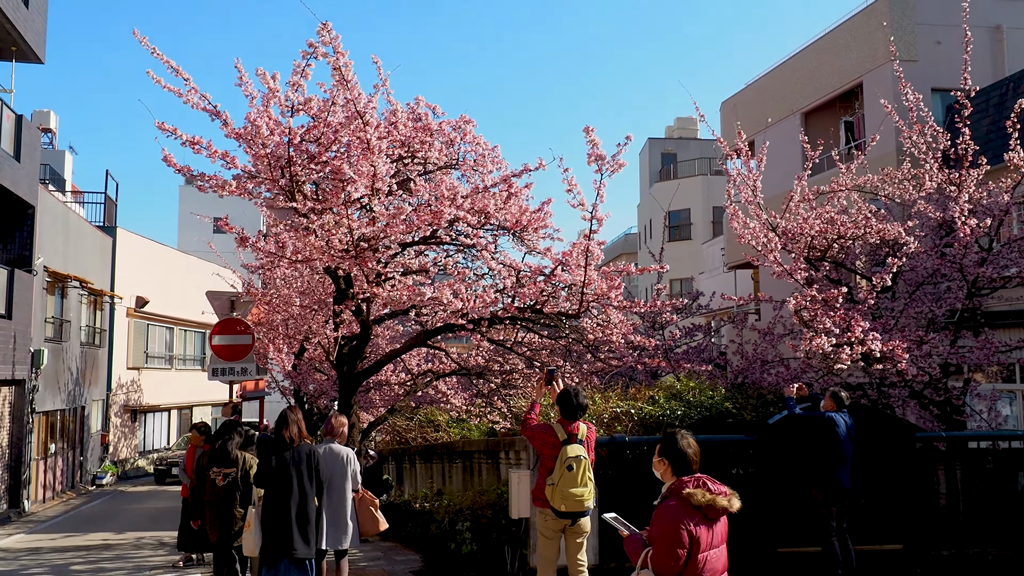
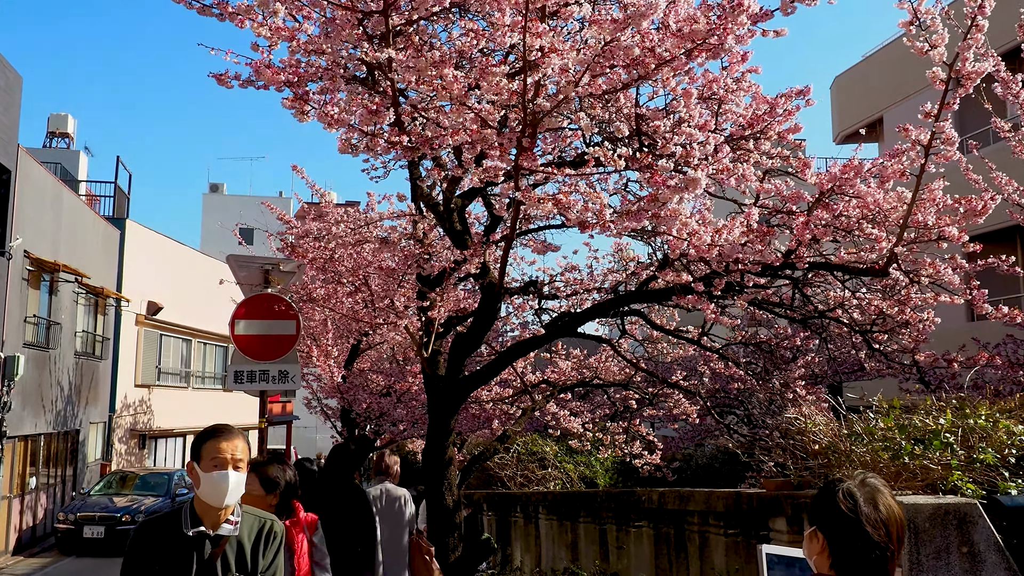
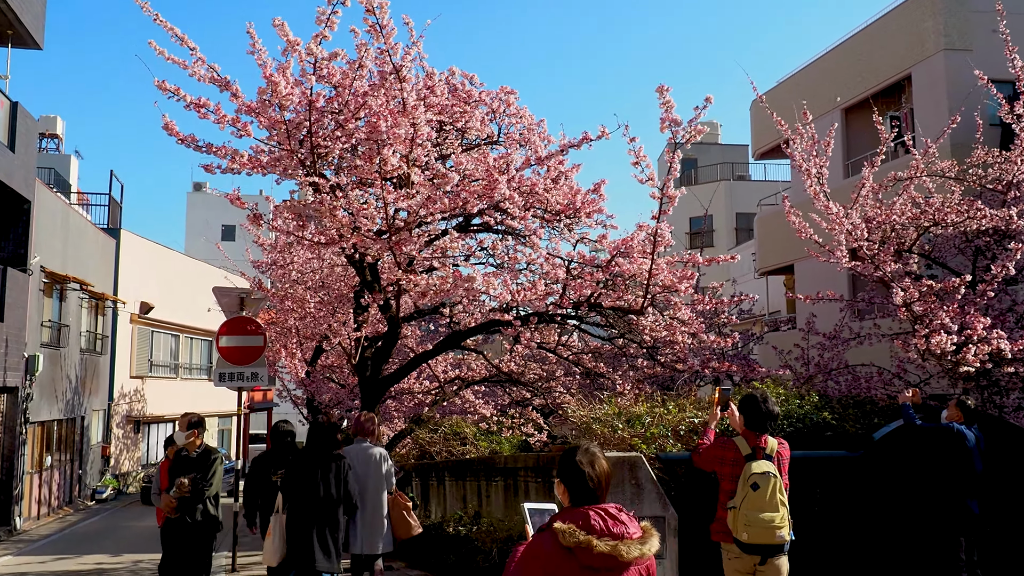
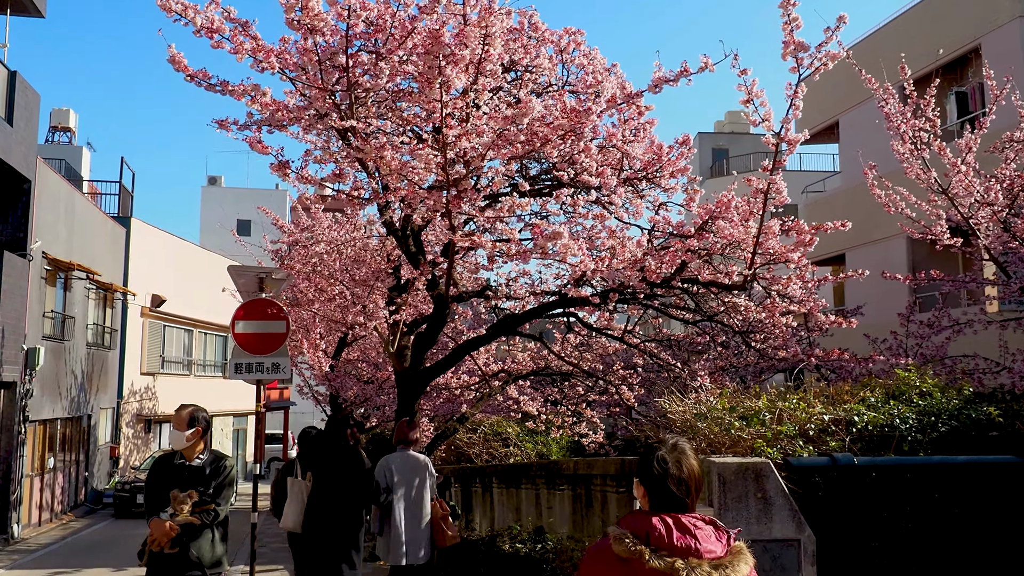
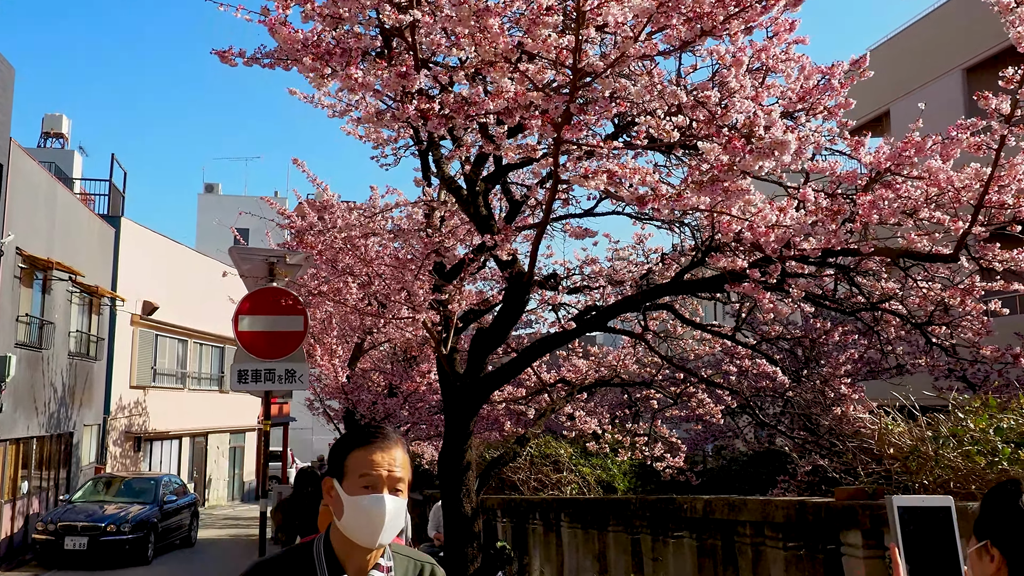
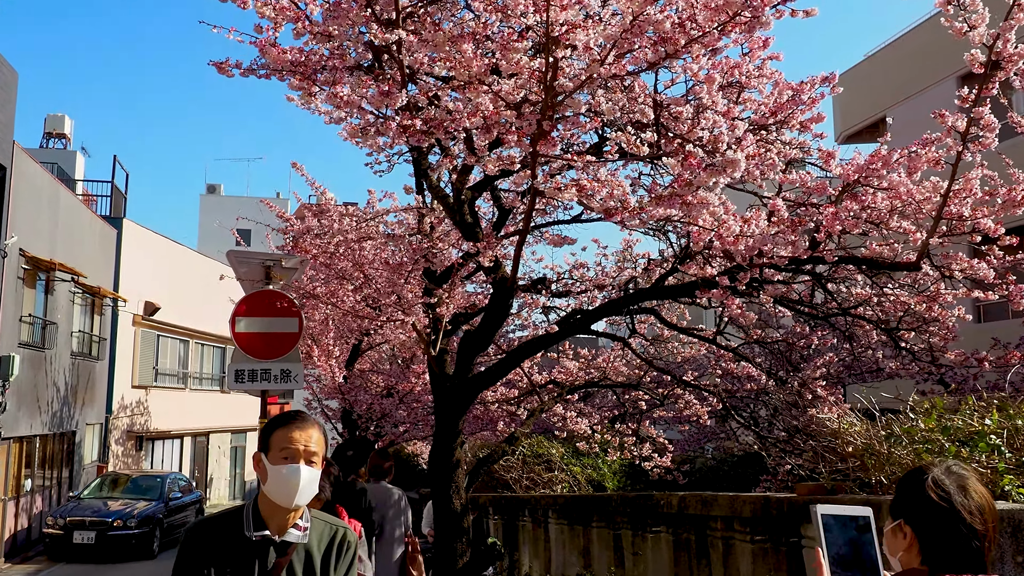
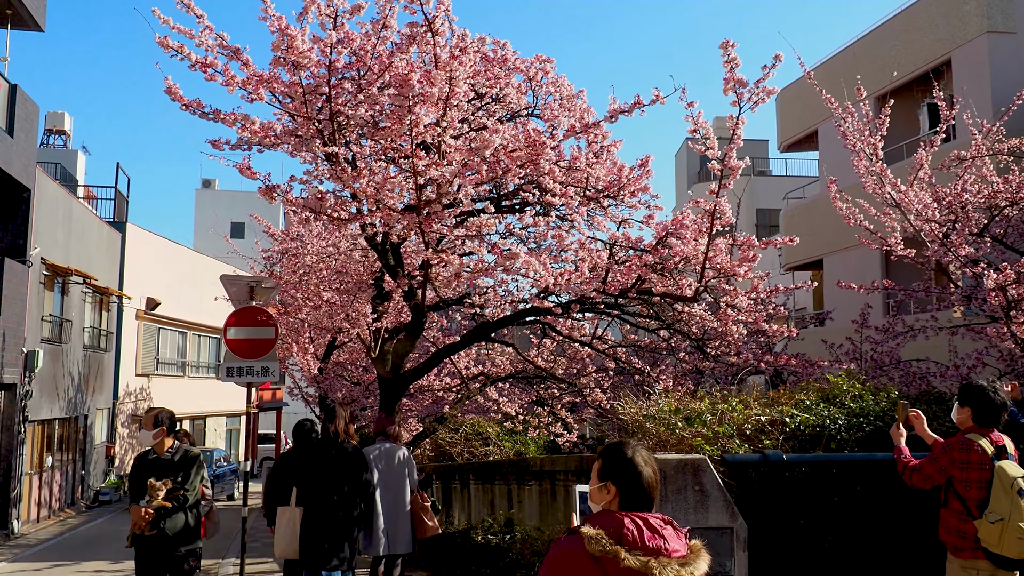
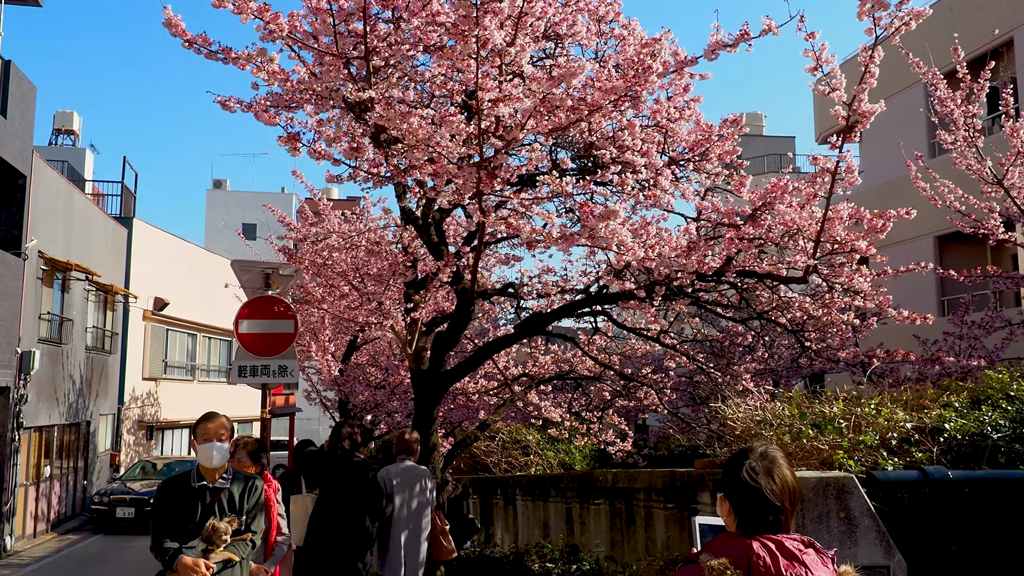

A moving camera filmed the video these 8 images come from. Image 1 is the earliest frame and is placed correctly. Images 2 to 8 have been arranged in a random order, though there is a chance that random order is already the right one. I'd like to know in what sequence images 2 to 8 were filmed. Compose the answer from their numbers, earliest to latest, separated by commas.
3, 7, 4, 8, 2, 6, 5
